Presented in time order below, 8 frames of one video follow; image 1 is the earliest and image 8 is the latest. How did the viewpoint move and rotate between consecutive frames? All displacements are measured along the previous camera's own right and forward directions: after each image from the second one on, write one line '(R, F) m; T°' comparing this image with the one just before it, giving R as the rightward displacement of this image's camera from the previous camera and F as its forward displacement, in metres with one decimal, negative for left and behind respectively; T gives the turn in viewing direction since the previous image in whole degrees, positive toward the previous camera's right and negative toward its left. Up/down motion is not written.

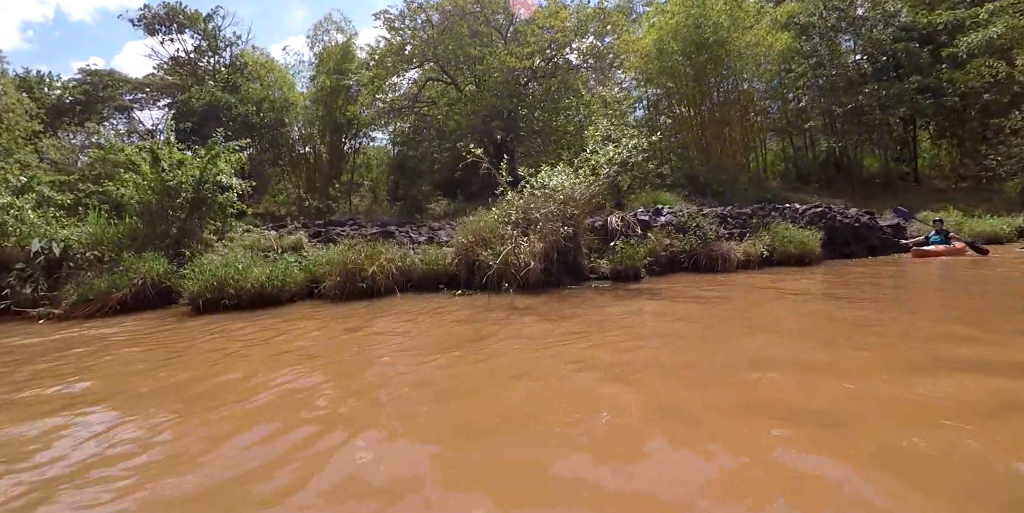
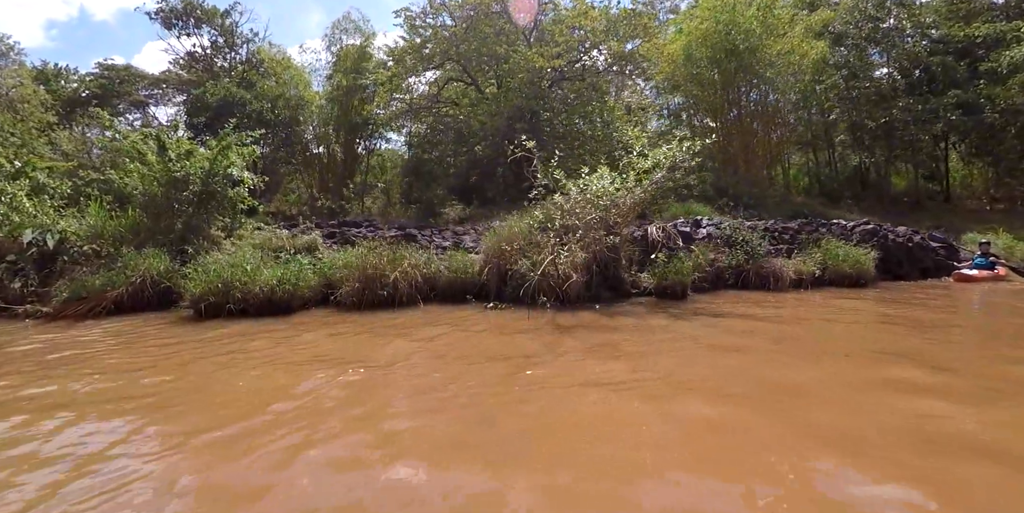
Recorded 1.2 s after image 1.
(-0.4, +0.8) m; -1°
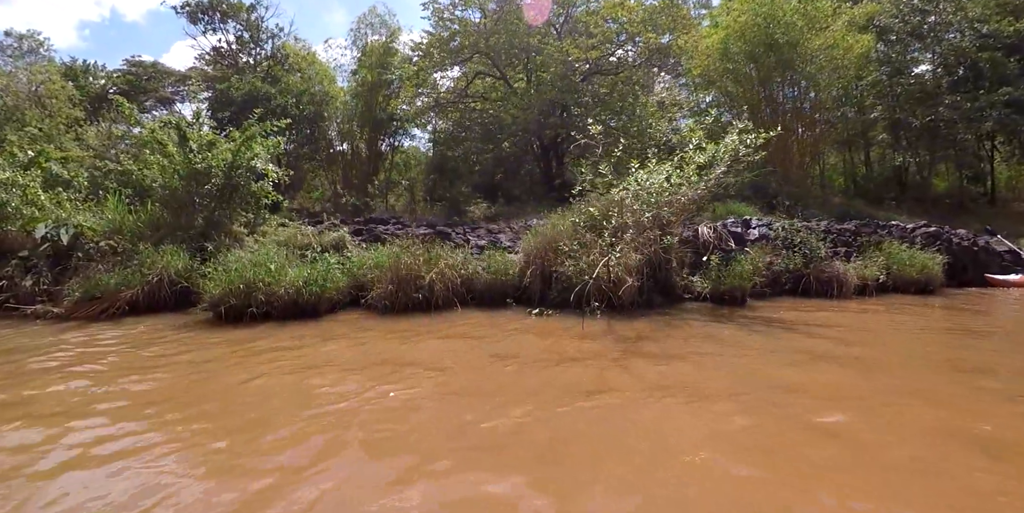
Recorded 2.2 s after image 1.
(-0.4, +0.6) m; -2°
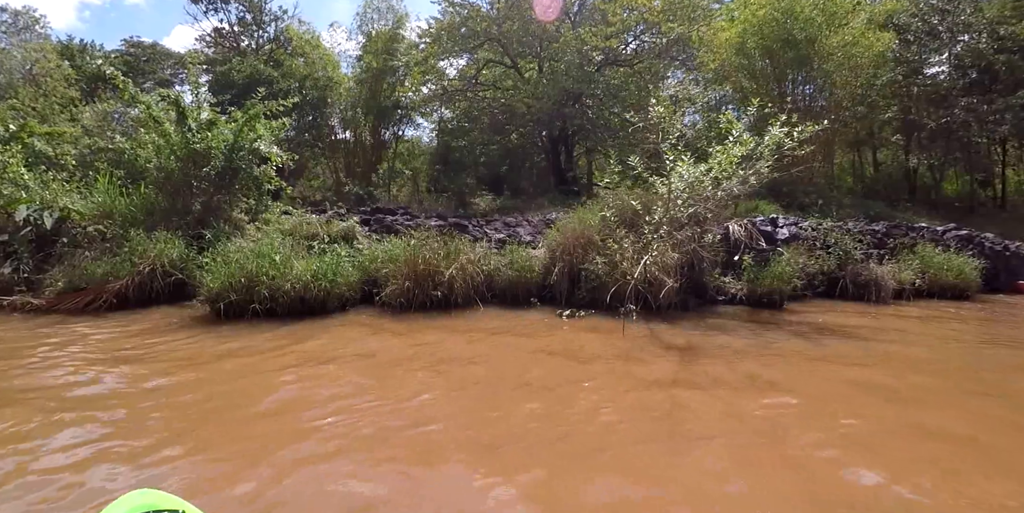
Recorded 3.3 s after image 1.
(-0.3, +0.5) m; 0°
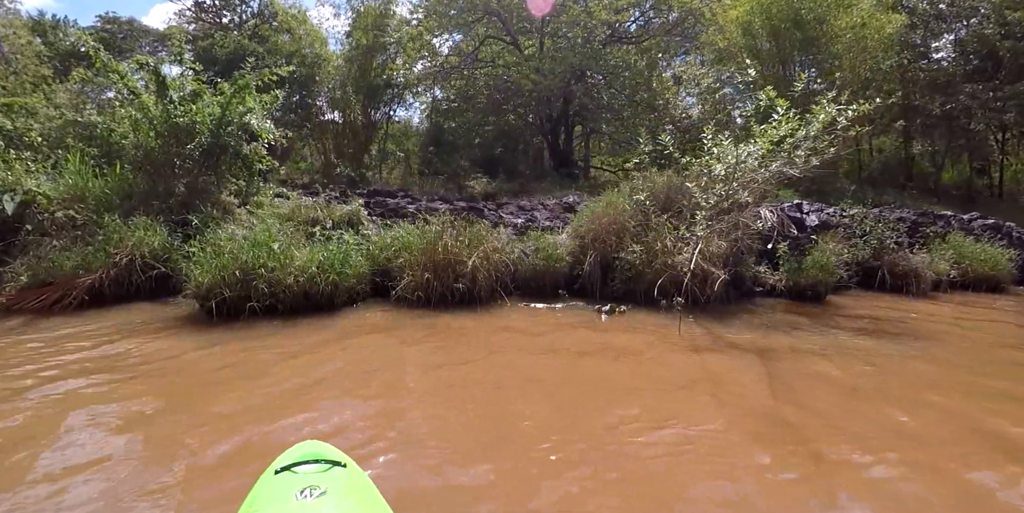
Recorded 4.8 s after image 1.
(-0.4, +0.6) m; +1°
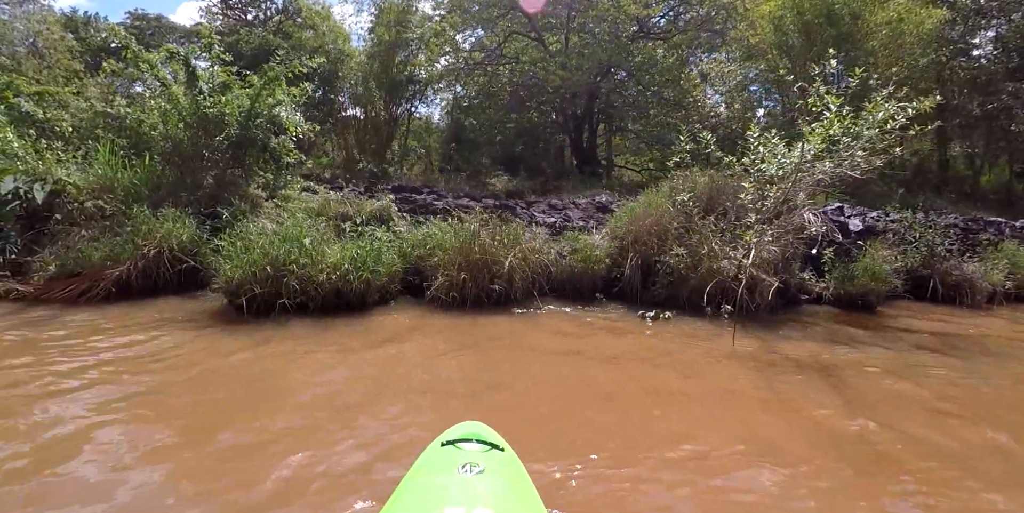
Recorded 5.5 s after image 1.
(-0.2, +0.2) m; -2°
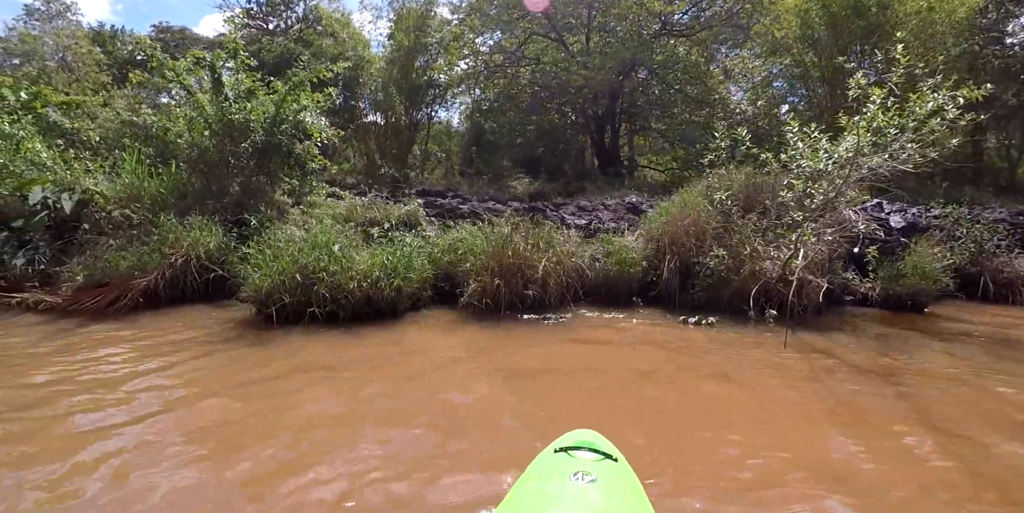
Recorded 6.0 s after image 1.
(-0.1, +0.2) m; -2°
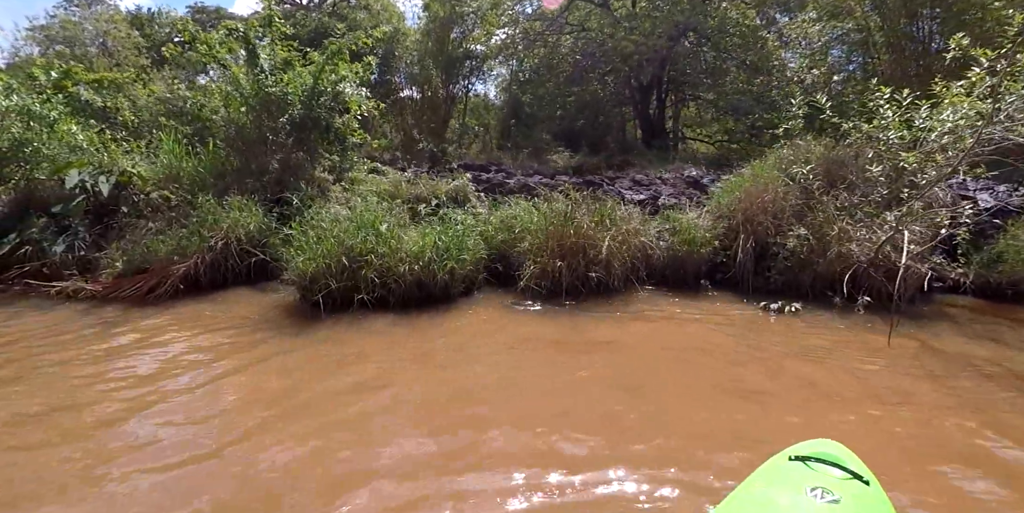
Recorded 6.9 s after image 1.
(-0.2, +0.4) m; -4°
